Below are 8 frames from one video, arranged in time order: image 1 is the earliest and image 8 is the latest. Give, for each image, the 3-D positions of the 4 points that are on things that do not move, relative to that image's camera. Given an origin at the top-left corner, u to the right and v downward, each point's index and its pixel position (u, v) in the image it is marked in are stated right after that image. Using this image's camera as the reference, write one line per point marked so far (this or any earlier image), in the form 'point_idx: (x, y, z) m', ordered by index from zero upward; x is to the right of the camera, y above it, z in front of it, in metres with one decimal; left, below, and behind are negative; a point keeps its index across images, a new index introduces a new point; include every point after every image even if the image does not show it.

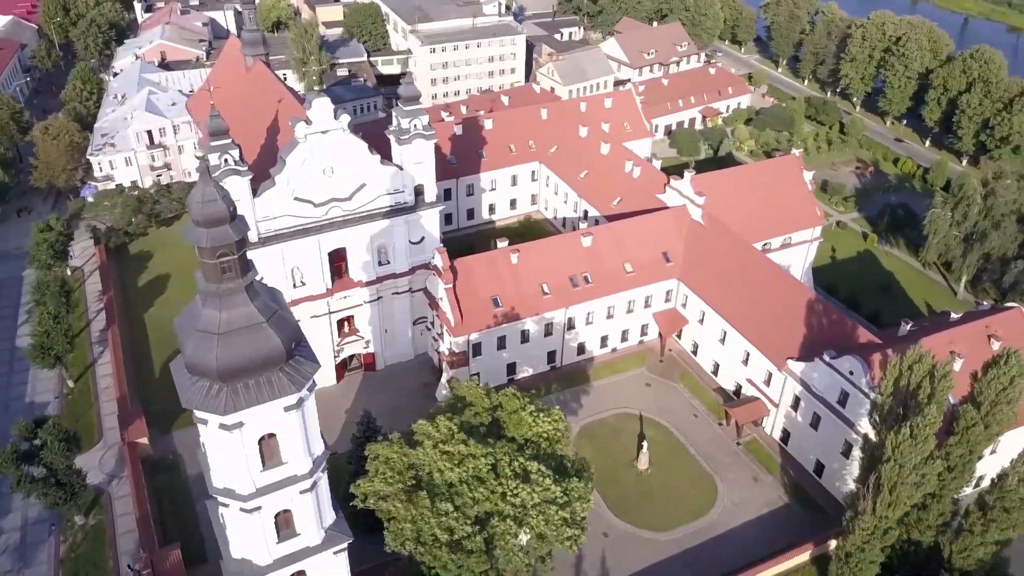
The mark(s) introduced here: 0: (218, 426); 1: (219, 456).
0: (-6.9, -3.2, +19.3) m
1: (-7.1, -4.1, +19.9) m
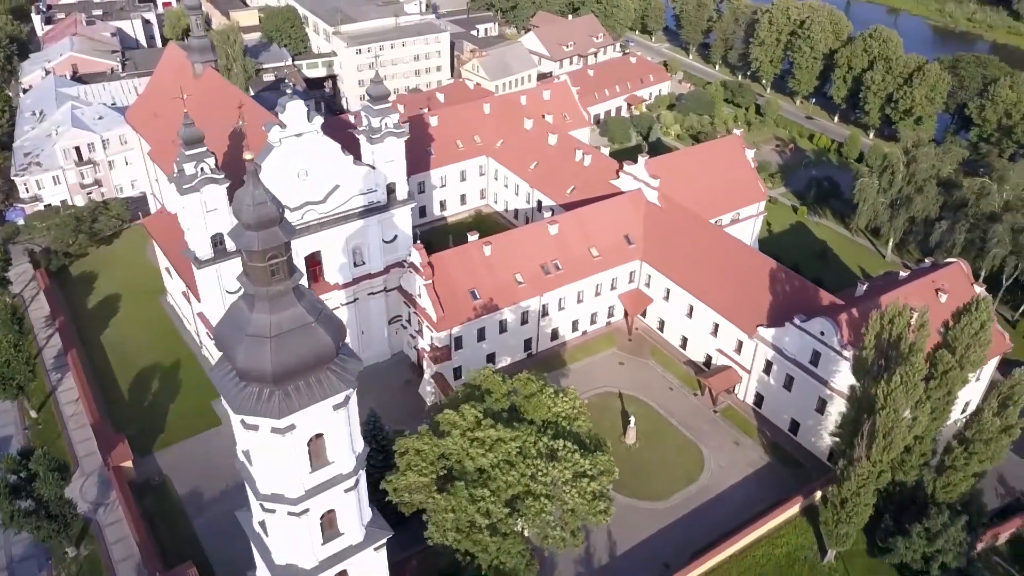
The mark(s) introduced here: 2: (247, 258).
0: (-5.7, -3.3, +19.2) m
1: (-5.9, -4.2, +19.8) m
2: (-5.8, +0.6, +17.7) m
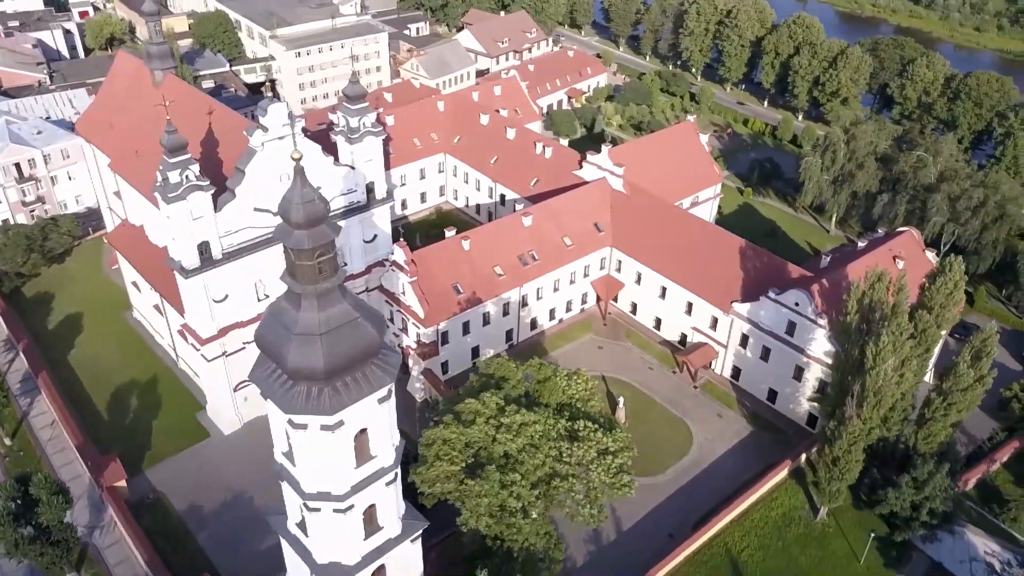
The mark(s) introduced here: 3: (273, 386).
0: (-4.6, -3.3, +19.3) m
1: (-4.8, -4.1, +19.9) m
2: (-4.8, +0.6, +17.8) m
3: (-5.6, -2.3, +19.3) m
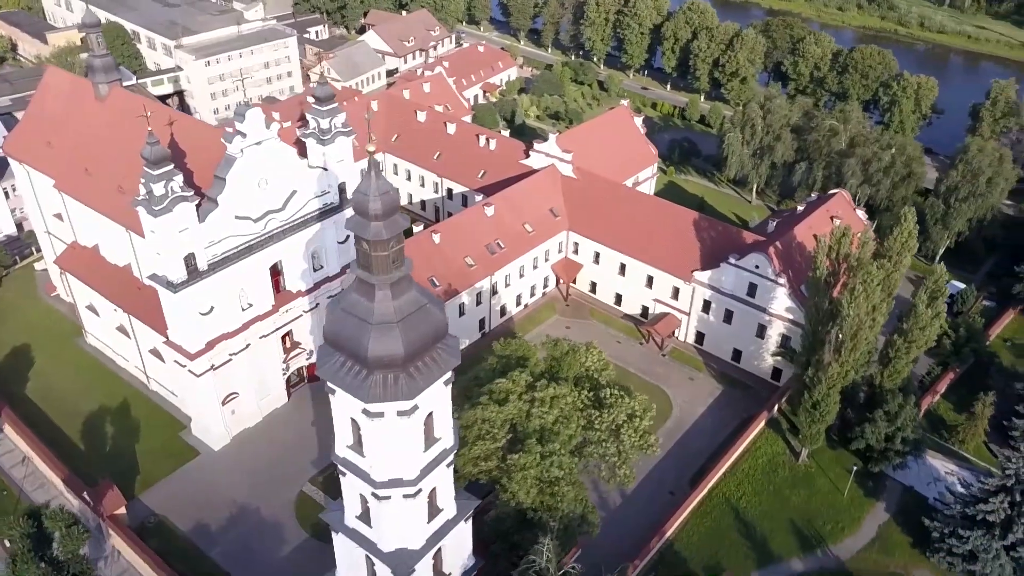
0: (-2.8, -3.1, +19.8) m
1: (-3.1, -3.9, +20.4) m
2: (-3.2, +0.8, +18.2) m
3: (-3.9, -2.2, +19.7) m
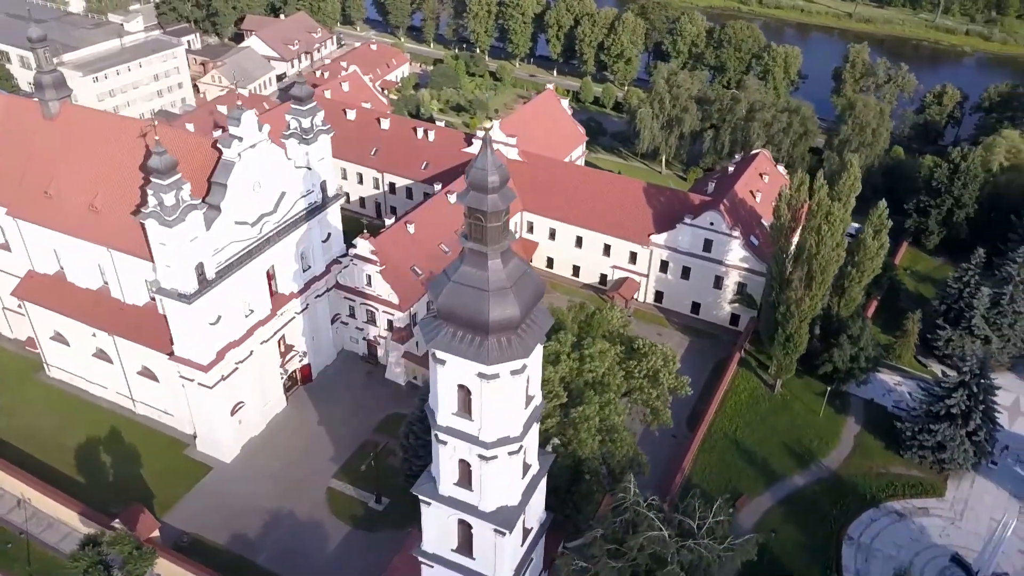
0: (-0.1, -2.2, +21.2) m
1: (-0.3, -3.1, +21.7) m
2: (-0.7, +1.6, +19.5) m
3: (-1.2, -1.5, +20.9) m
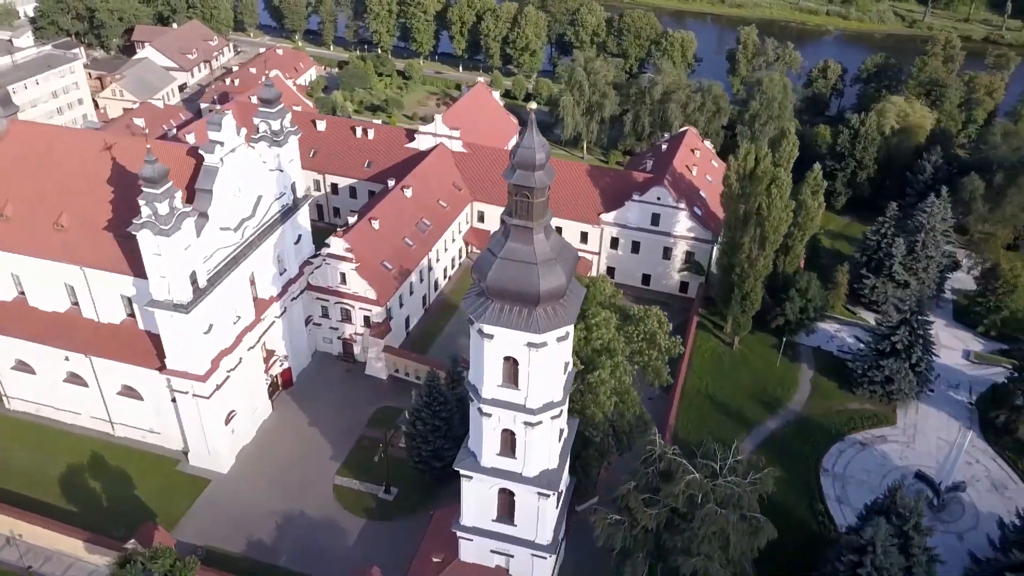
0: (+1.1, -1.5, +22.6) m
1: (+0.9, -2.4, +23.1) m
2: (+0.5, +2.3, +20.8) m
3: (0.0, -0.8, +22.1) m
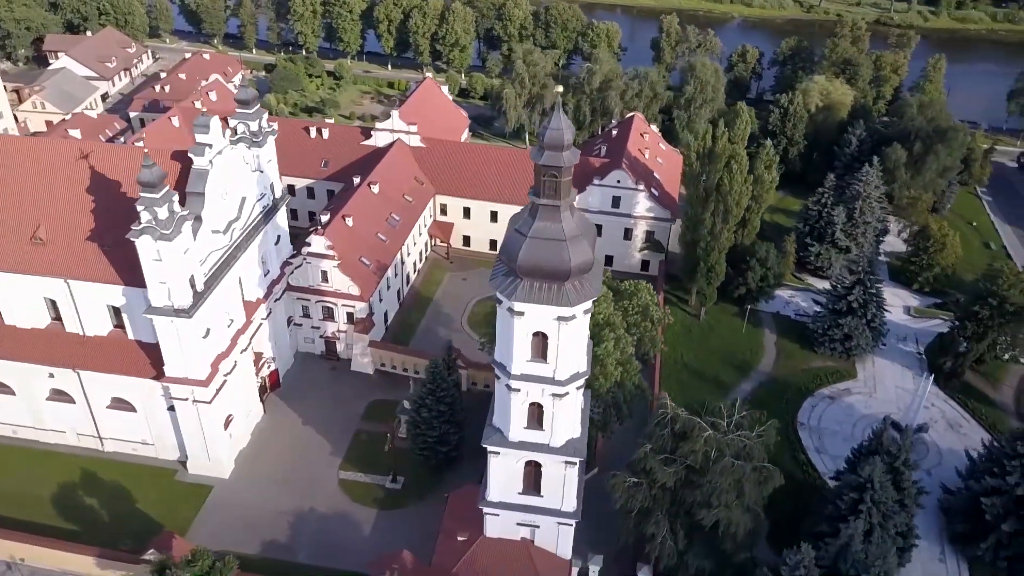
0: (+2.0, -0.8, +23.8) m
1: (+1.8, -1.7, +24.2) m
2: (+1.3, +3.0, +21.9) m
3: (+0.9, -0.2, +23.1) m
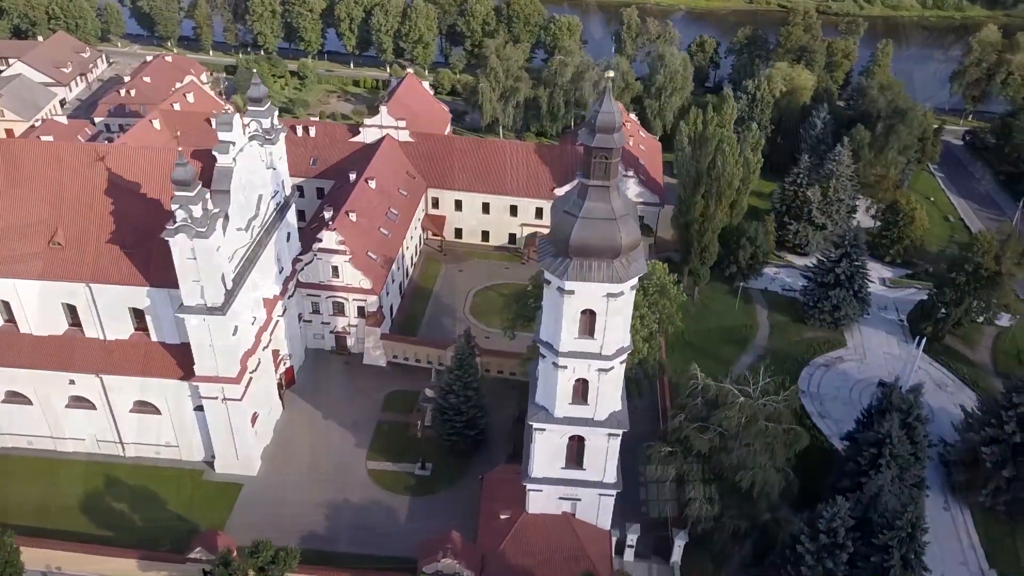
0: (+3.5, -0.1, +24.9) m
1: (+3.3, -1.0, +25.3) m
2: (+2.8, +3.6, +22.9) m
3: (+2.4, +0.4, +24.1) m
